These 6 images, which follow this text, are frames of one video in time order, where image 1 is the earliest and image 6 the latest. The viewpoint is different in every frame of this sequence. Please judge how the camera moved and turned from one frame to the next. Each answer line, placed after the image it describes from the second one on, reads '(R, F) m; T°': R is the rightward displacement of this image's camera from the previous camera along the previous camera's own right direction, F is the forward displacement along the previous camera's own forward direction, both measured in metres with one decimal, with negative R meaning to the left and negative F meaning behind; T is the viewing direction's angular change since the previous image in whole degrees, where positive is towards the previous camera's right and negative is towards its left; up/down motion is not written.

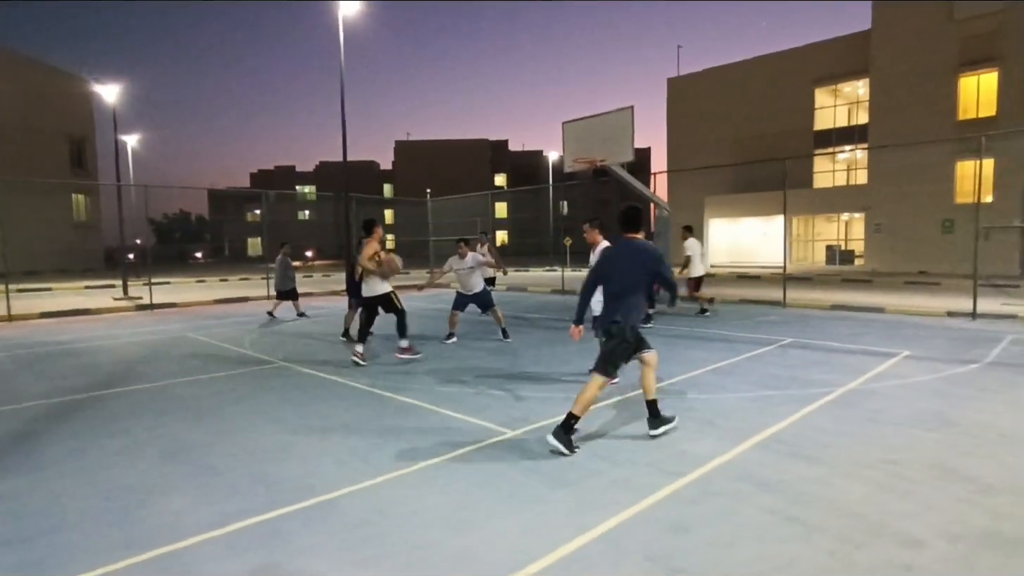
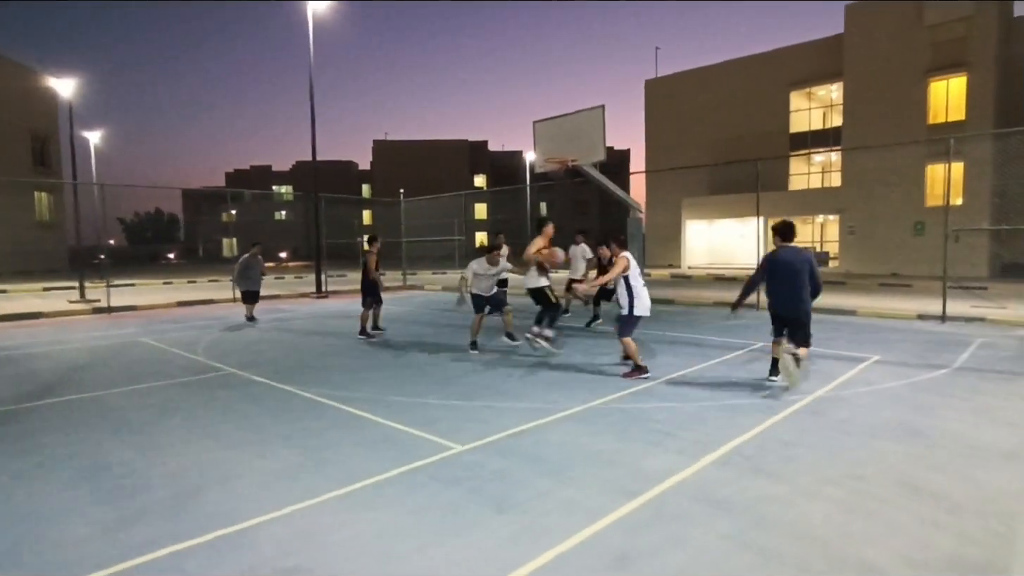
(+0.2, +0.3) m; +2°
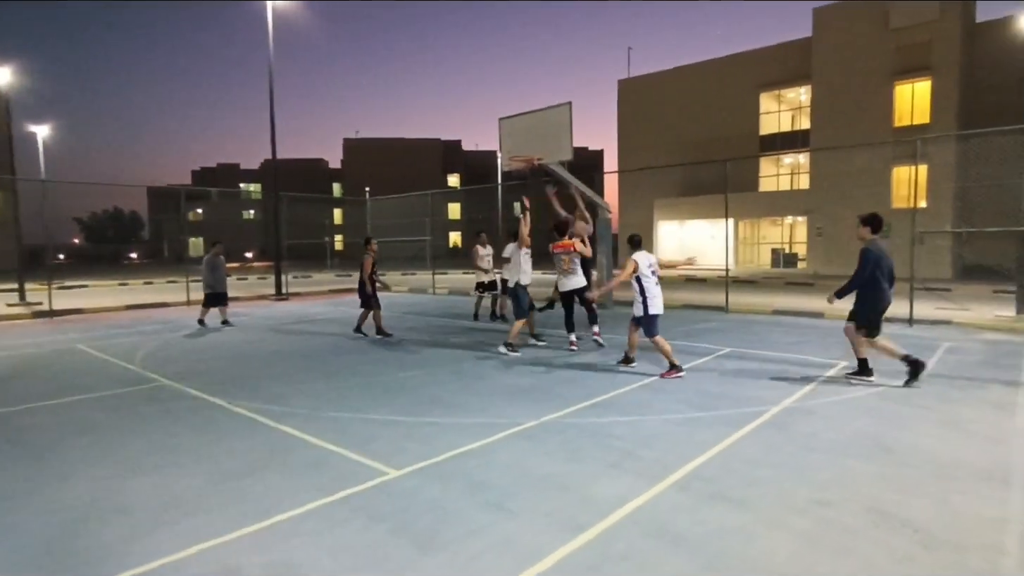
(+0.3, +0.4) m; +2°
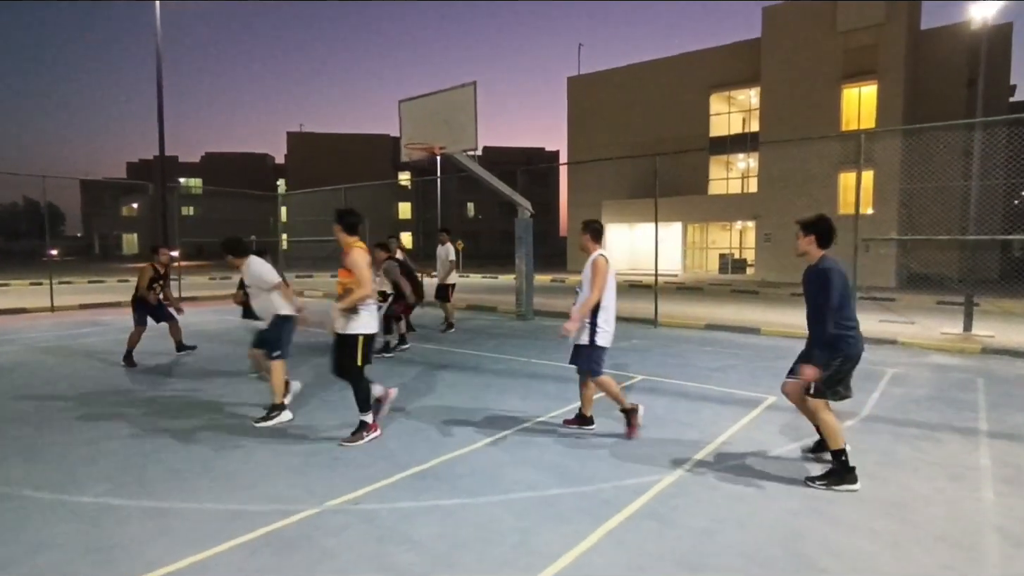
(+1.3, +1.7) m; +4°
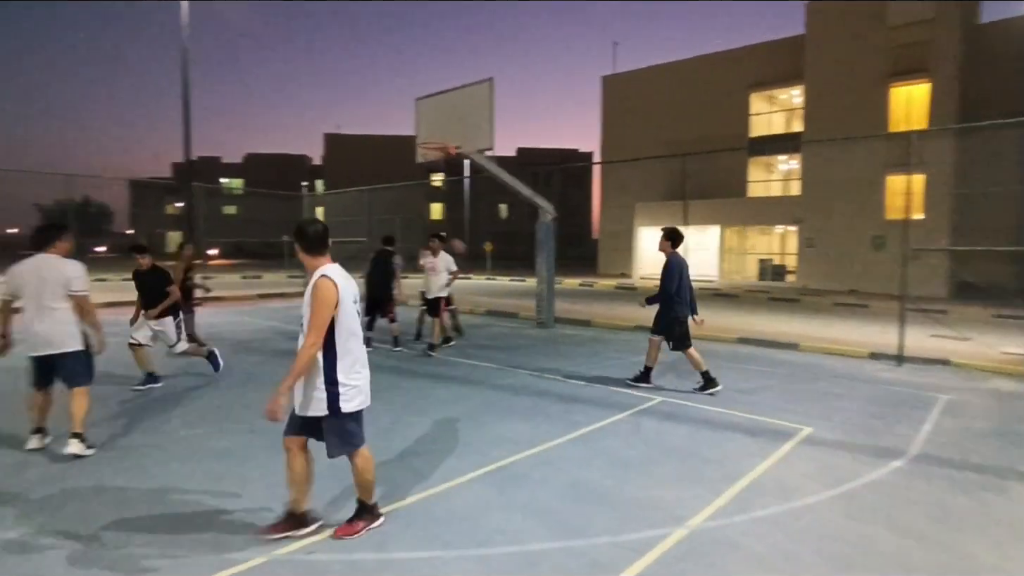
(+0.3, +0.6) m; -3°
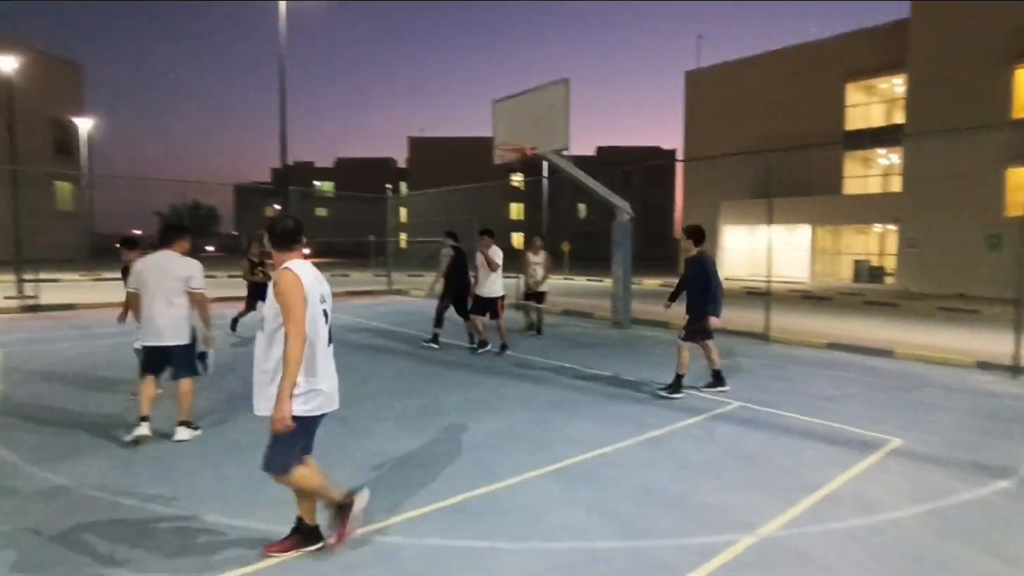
(+0.1, -0.1) m; -8°
